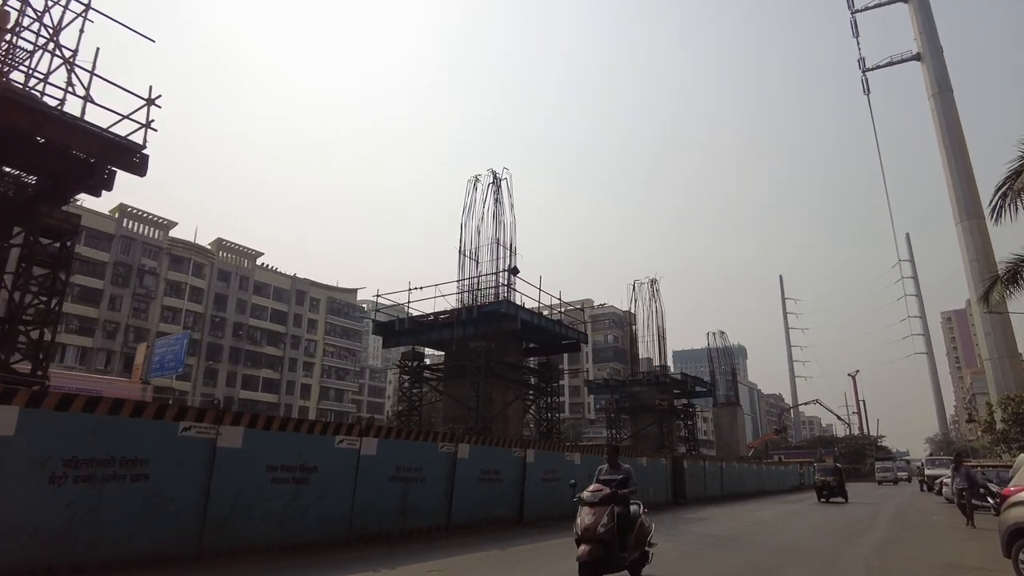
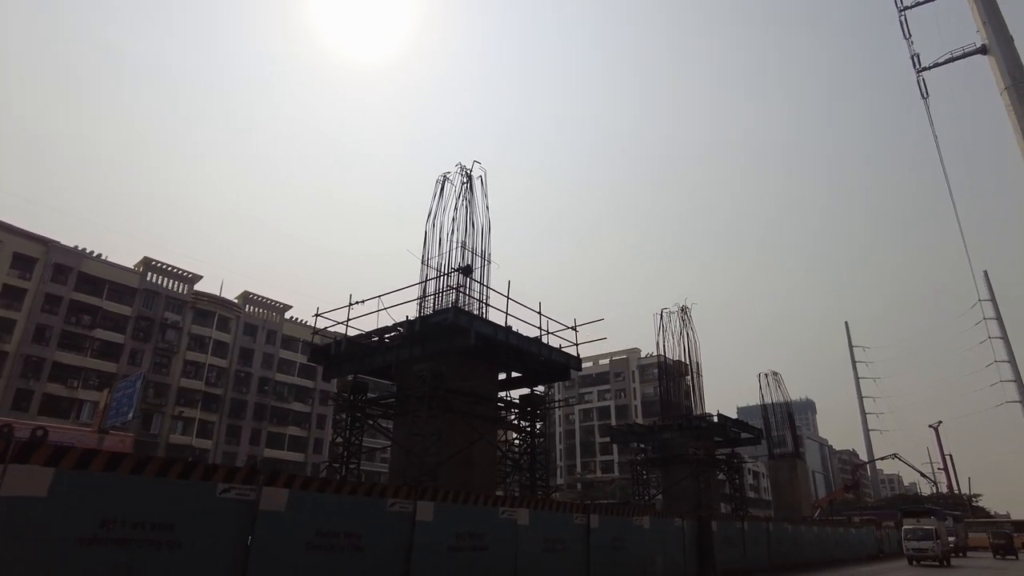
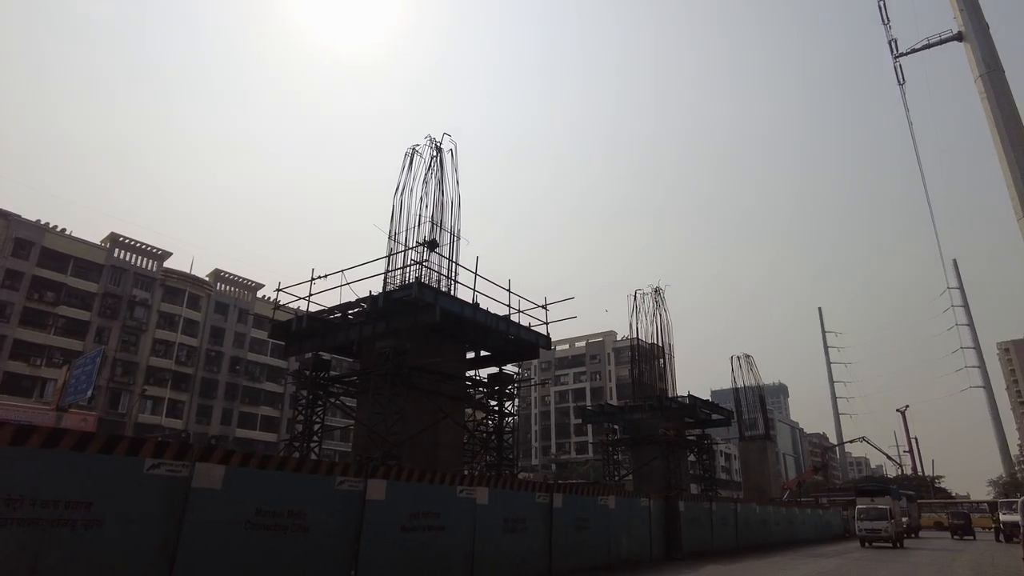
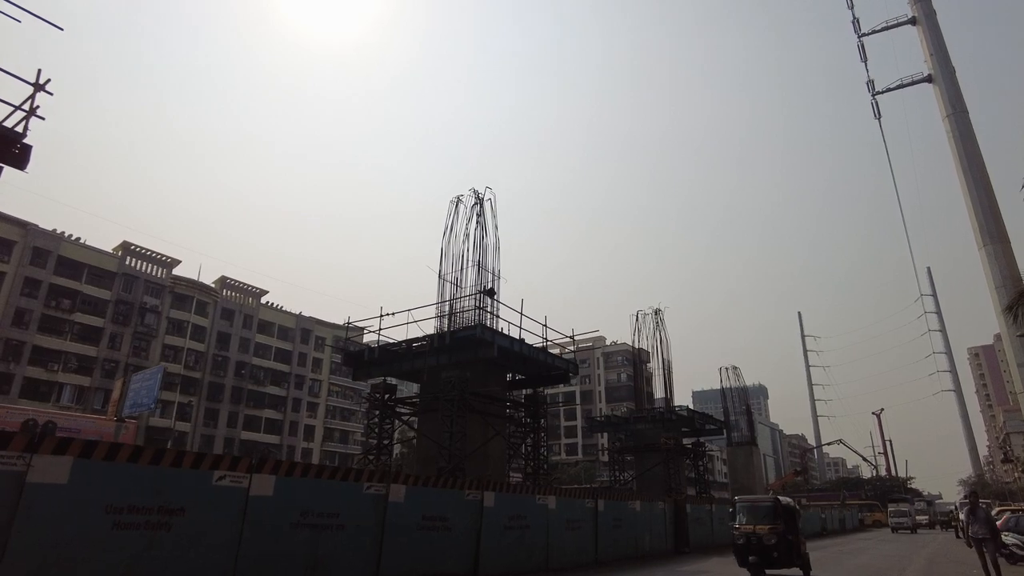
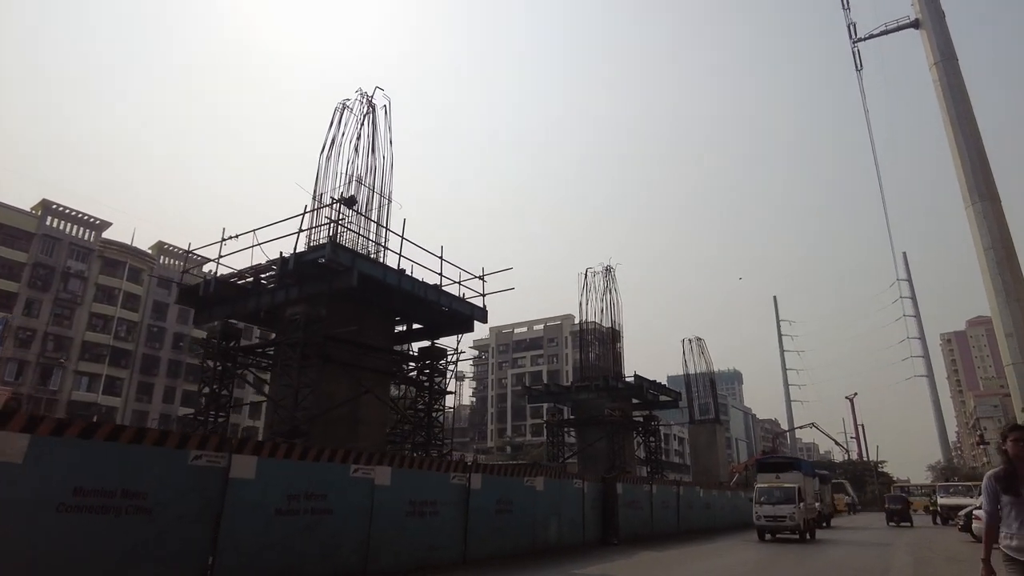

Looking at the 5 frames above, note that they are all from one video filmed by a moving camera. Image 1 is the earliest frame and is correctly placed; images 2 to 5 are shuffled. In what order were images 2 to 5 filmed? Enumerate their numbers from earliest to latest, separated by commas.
4, 2, 3, 5
